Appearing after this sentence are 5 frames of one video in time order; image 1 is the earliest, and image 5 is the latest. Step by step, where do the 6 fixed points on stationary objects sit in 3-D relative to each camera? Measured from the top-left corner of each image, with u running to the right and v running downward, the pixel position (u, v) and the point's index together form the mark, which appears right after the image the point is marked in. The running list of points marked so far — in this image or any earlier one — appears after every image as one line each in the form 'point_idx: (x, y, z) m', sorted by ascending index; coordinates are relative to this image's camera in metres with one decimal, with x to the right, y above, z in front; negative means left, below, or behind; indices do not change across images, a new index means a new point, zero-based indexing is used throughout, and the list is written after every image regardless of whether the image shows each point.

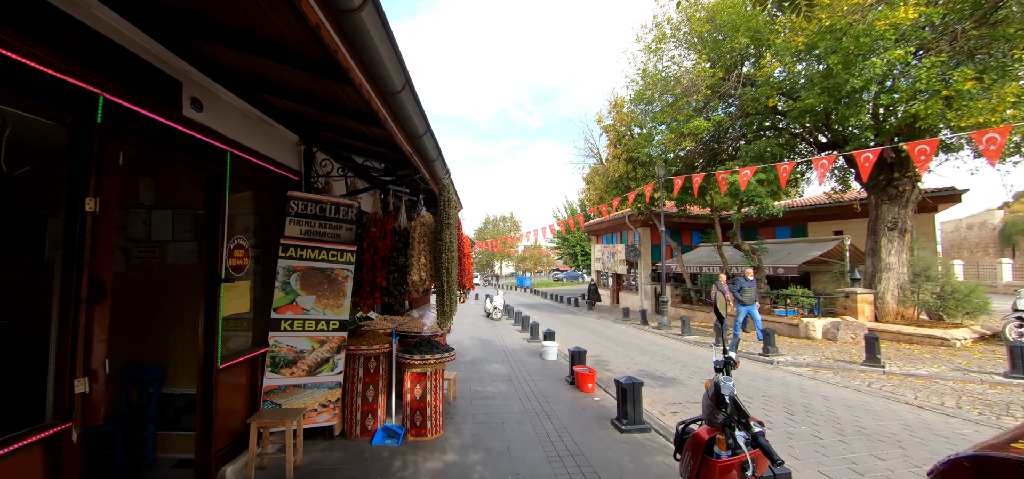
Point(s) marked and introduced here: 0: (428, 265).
0: (-0.9, -0.3, +4.6) m
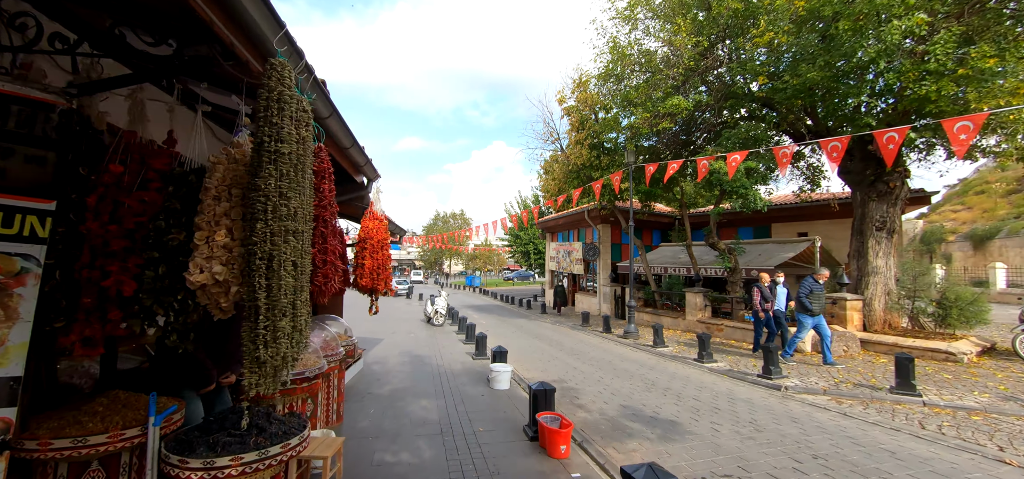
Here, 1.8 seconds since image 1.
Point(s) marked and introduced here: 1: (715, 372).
0: (-1.4, 0.0, +2.0) m
1: (+4.1, -2.7, +8.3) m
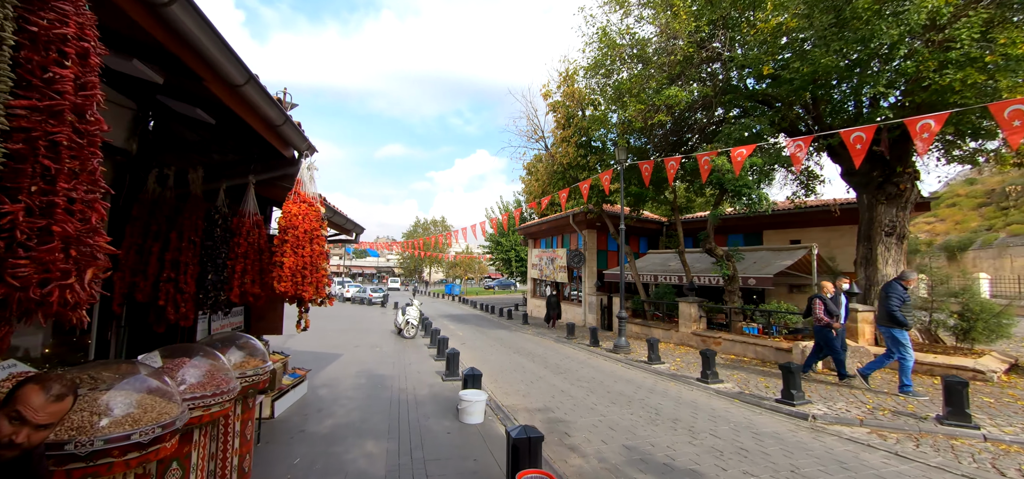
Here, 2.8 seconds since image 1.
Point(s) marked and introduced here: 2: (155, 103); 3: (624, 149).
0: (-1.5, +0.1, +0.7) m
1: (+3.7, -2.7, +7.2) m
2: (-3.1, +1.2, +3.6) m
3: (+3.2, +2.6, +11.8) m
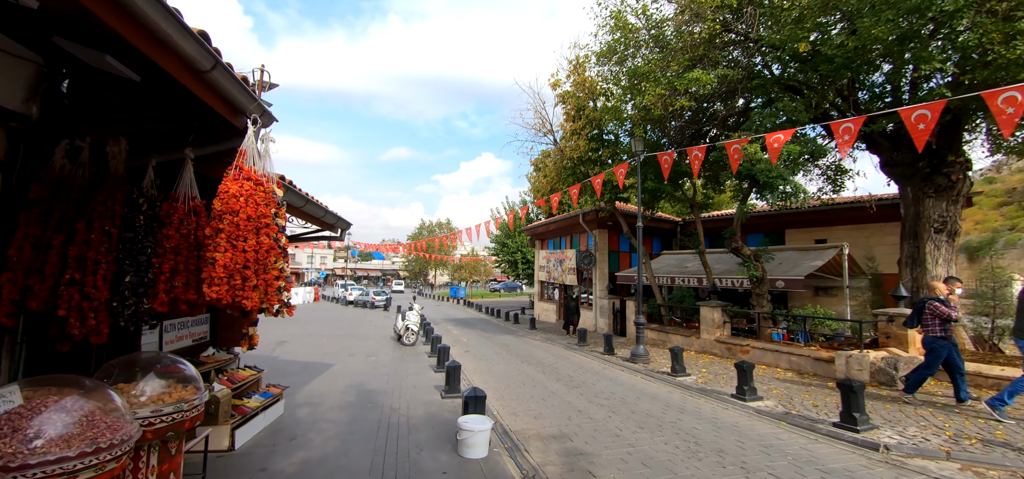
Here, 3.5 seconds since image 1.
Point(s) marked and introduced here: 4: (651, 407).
0: (-1.4, +0.2, -0.2) m
1: (+3.9, -2.6, +6.2) m
2: (-3.1, +1.3, +2.7) m
3: (+3.4, +2.7, +10.8) m
4: (+2.2, -2.6, +6.4) m
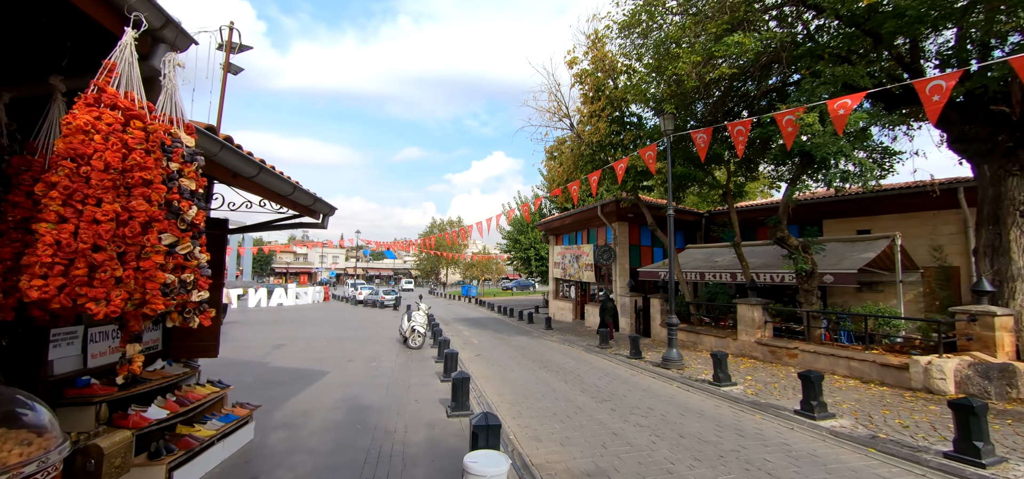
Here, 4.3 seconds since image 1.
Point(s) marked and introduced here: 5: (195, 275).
0: (-1.4, +0.3, -1.2) m
1: (+4.1, -2.4, +5.0) m
2: (-3.0, +1.4, +1.7) m
3: (+3.7, +2.9, +9.6) m
4: (+2.4, -2.4, +5.2) m
5: (-1.6, -0.2, +2.1) m
